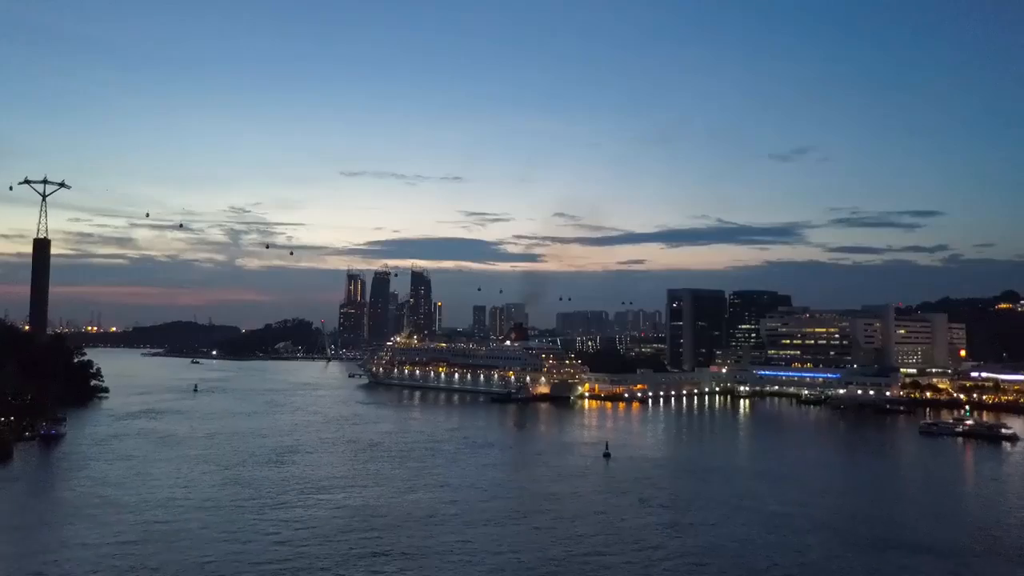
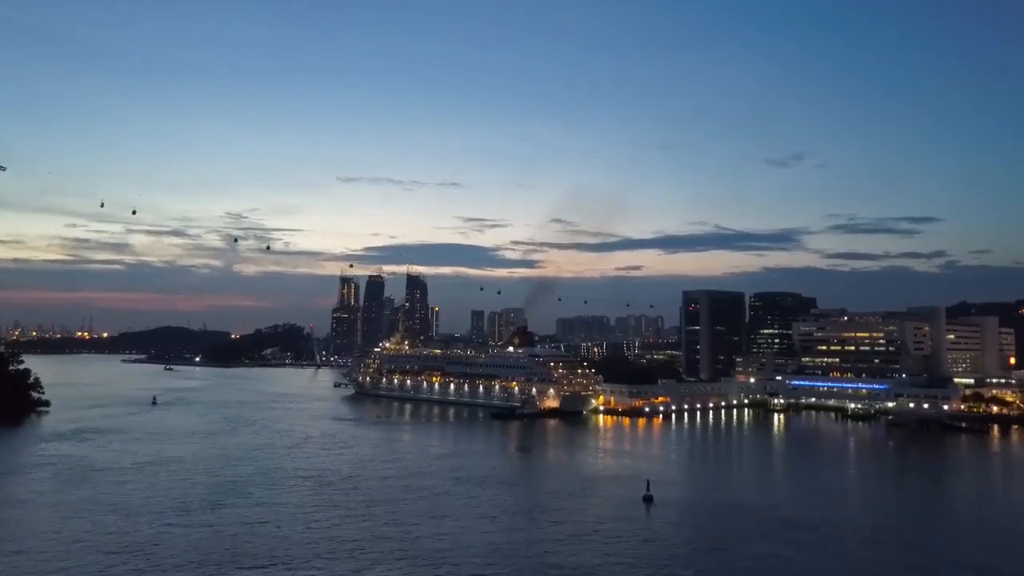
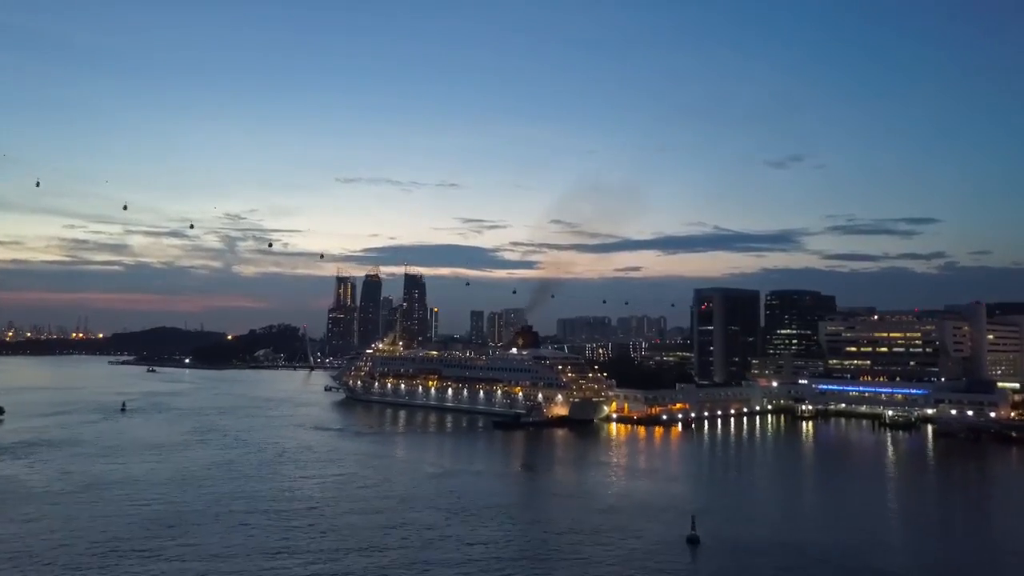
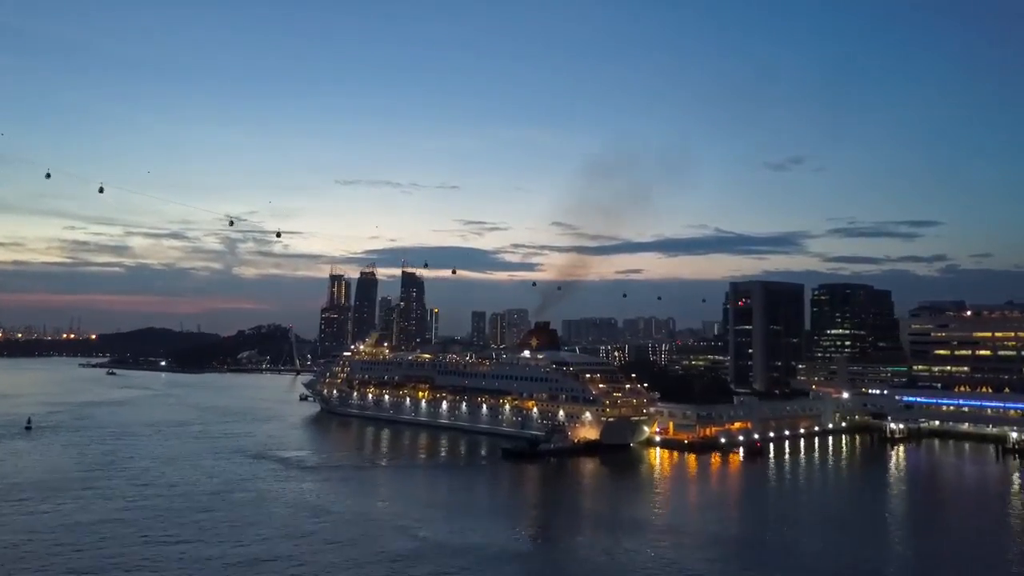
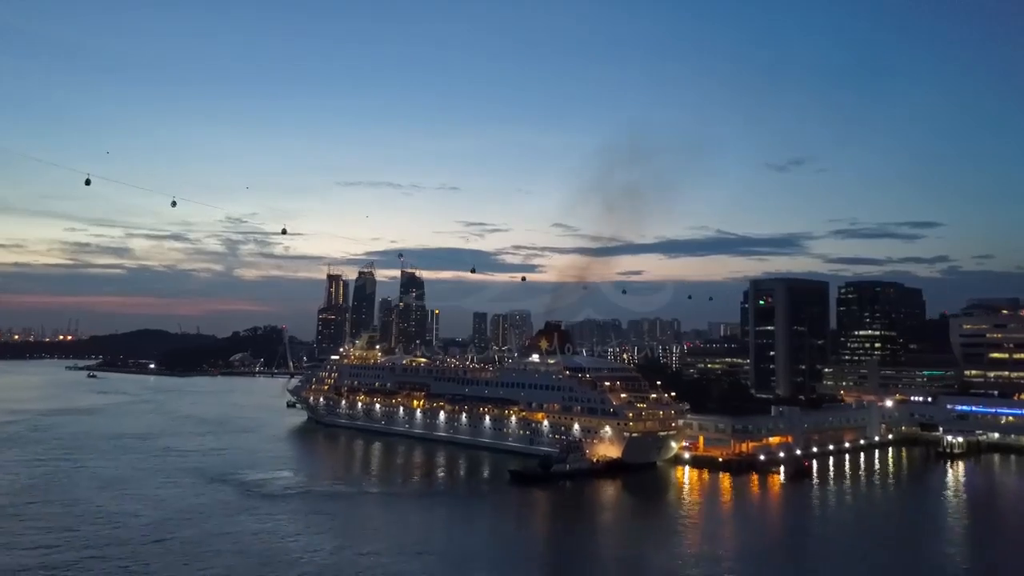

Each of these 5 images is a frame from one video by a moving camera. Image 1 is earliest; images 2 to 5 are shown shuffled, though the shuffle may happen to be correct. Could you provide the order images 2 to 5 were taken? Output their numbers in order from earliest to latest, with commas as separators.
2, 3, 4, 5
